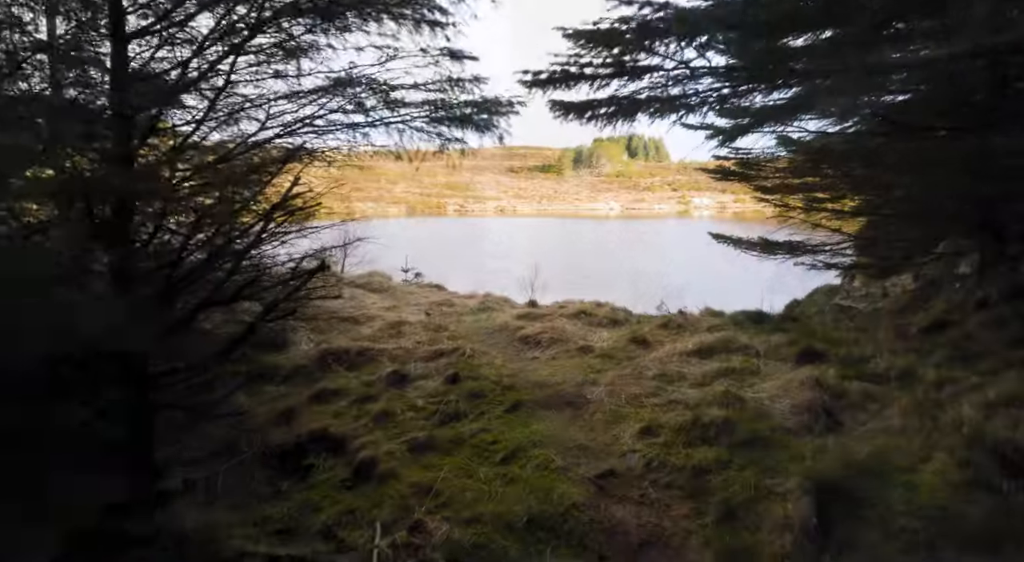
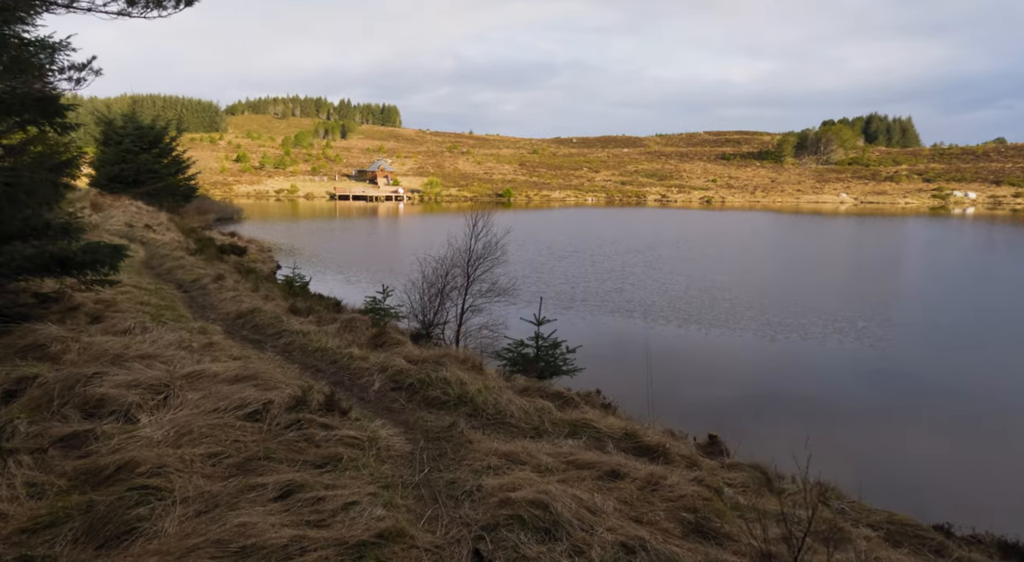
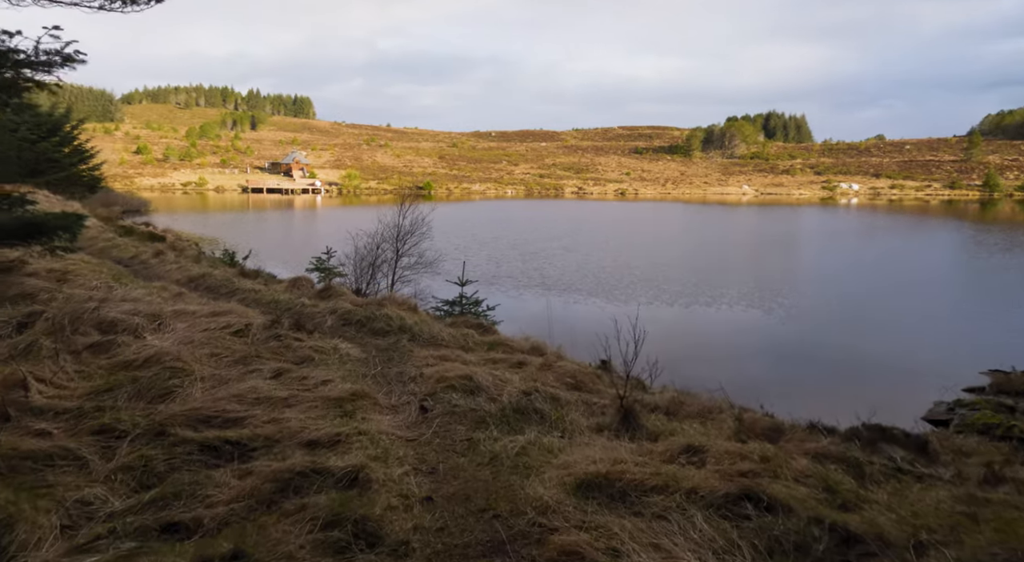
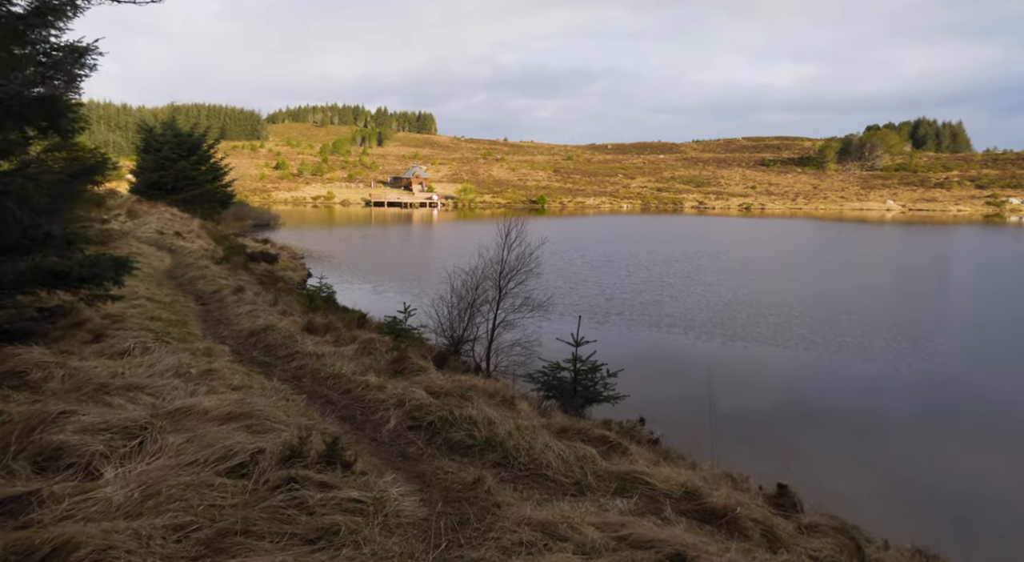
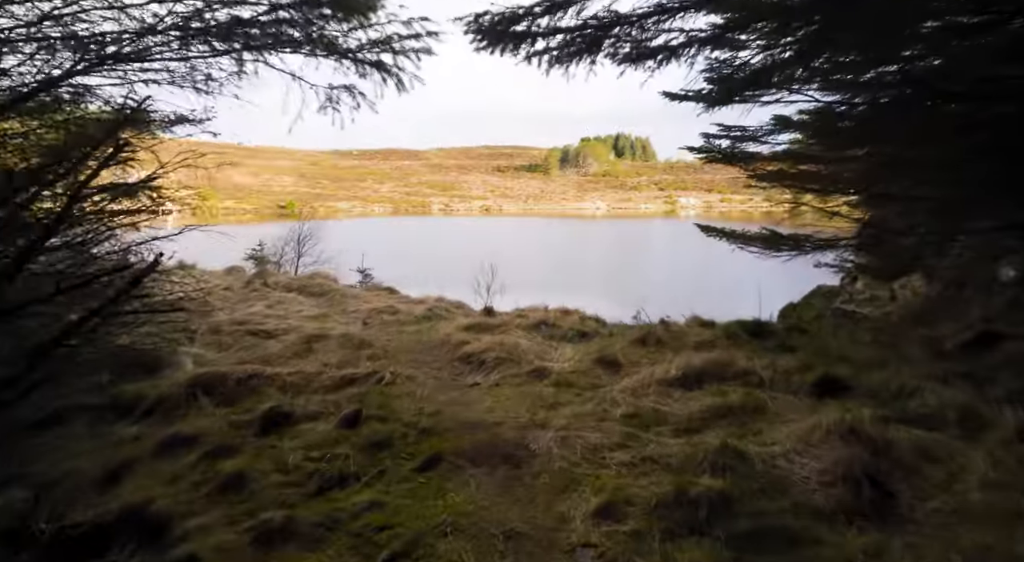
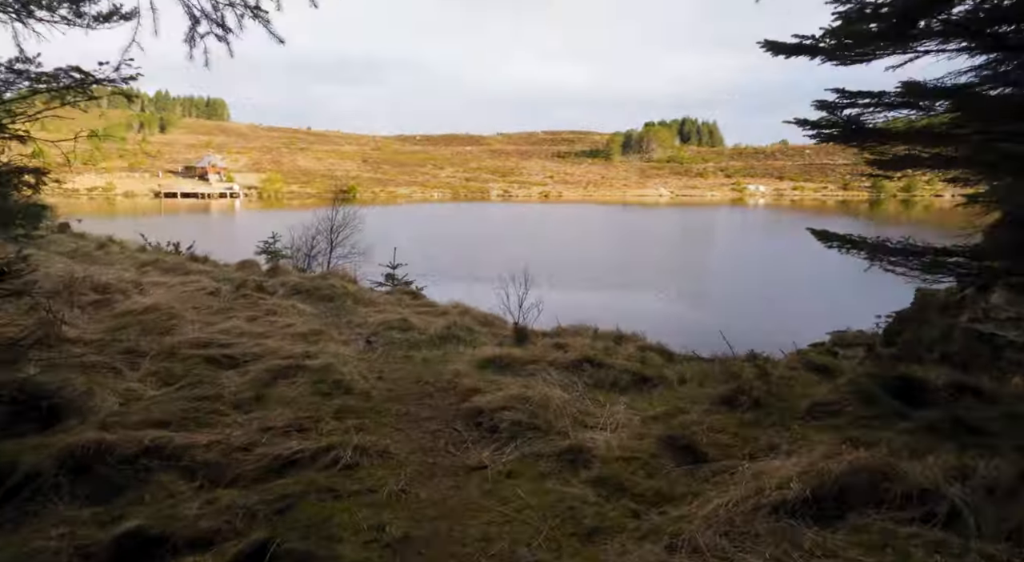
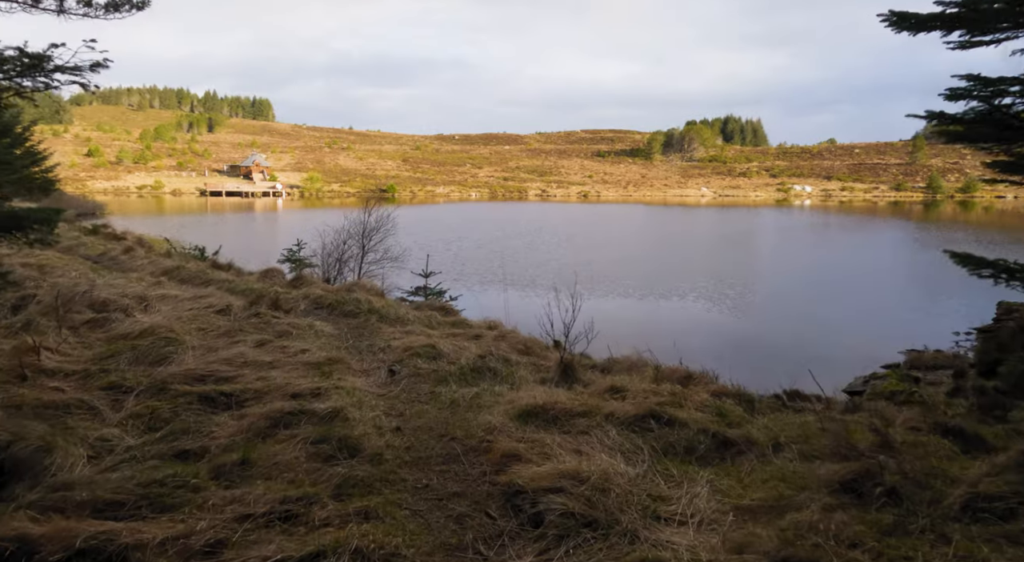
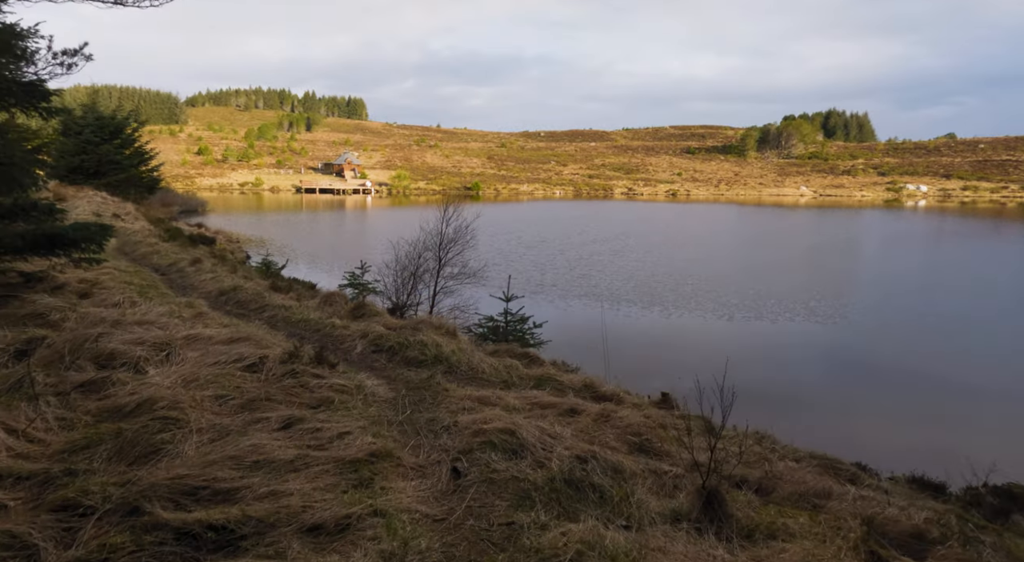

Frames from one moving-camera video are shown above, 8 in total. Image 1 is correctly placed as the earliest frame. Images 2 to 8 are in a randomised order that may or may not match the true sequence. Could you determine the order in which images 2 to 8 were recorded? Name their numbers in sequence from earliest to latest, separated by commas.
5, 6, 7, 3, 8, 2, 4
